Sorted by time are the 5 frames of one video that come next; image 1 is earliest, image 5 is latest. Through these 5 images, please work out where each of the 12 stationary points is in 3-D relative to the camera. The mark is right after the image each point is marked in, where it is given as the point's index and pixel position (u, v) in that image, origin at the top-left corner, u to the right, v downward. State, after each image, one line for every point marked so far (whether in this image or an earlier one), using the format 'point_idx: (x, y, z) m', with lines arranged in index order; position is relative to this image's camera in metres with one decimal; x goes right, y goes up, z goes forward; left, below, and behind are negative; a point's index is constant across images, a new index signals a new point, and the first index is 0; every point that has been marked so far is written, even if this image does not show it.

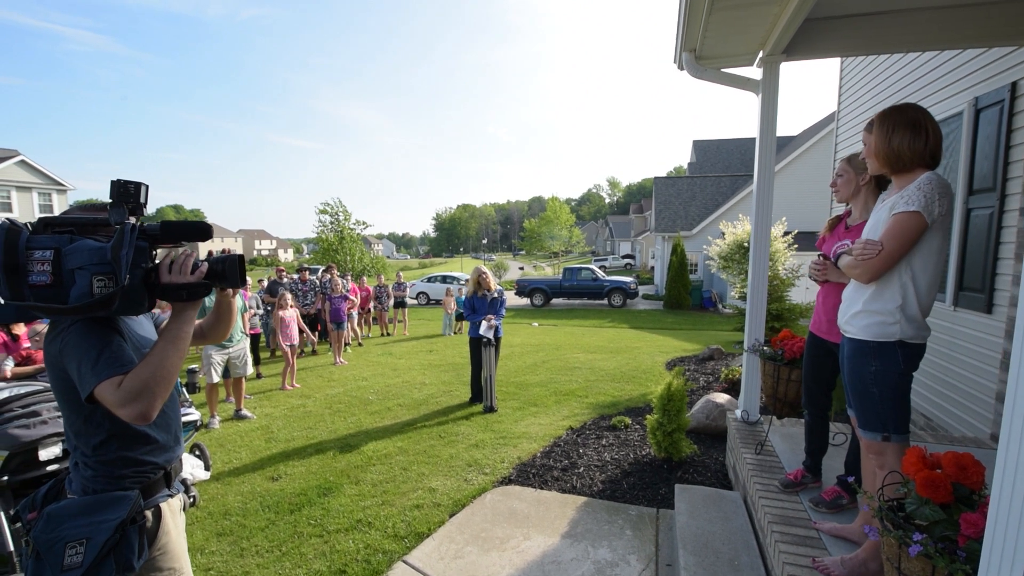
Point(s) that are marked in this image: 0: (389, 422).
0: (-1.5, -1.7, +5.6) m
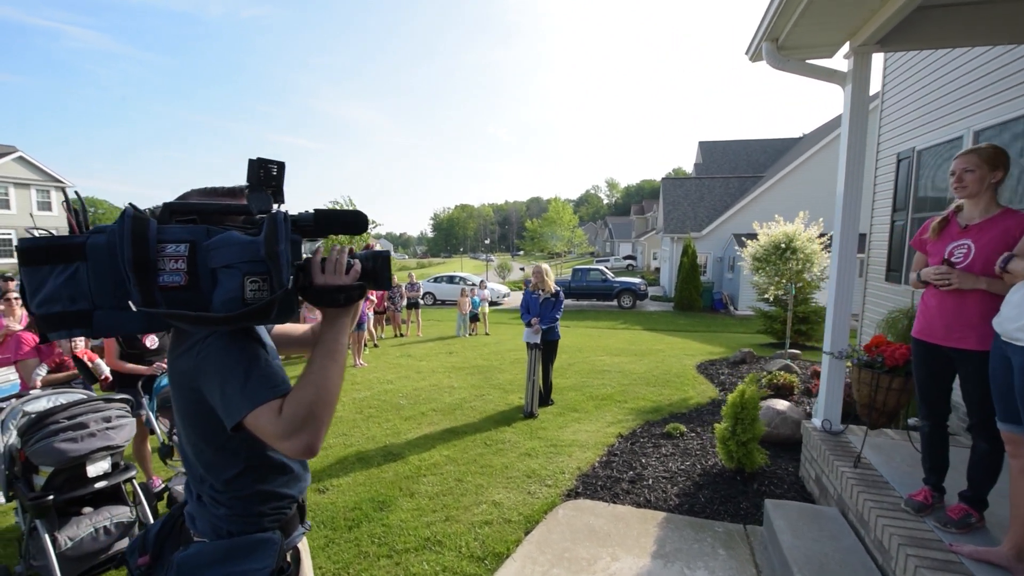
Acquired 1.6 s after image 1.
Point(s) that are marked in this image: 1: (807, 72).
0: (-1.0, -1.7, +5.3) m
1: (+2.3, +1.7, +3.5) m
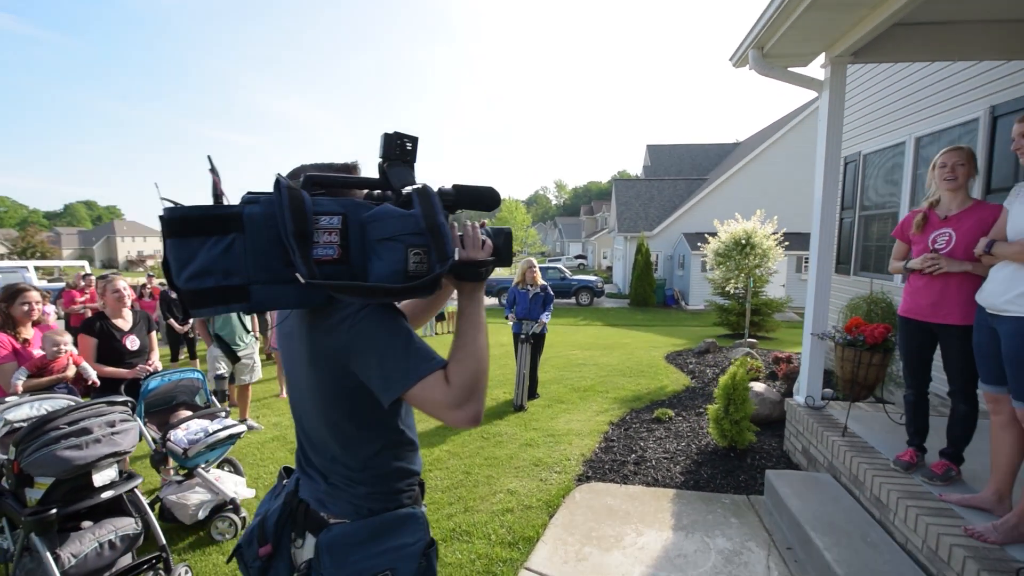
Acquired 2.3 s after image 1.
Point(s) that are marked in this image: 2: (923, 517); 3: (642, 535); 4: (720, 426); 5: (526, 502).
0: (-1.1, -1.6, +5.3) m
1: (+2.3, +1.8, +3.8) m
2: (+2.2, -1.2, +2.4) m
3: (+0.8, -1.6, +3.0) m
4: (+1.8, -1.2, +4.0) m
5: (+0.1, -1.6, +3.4) m
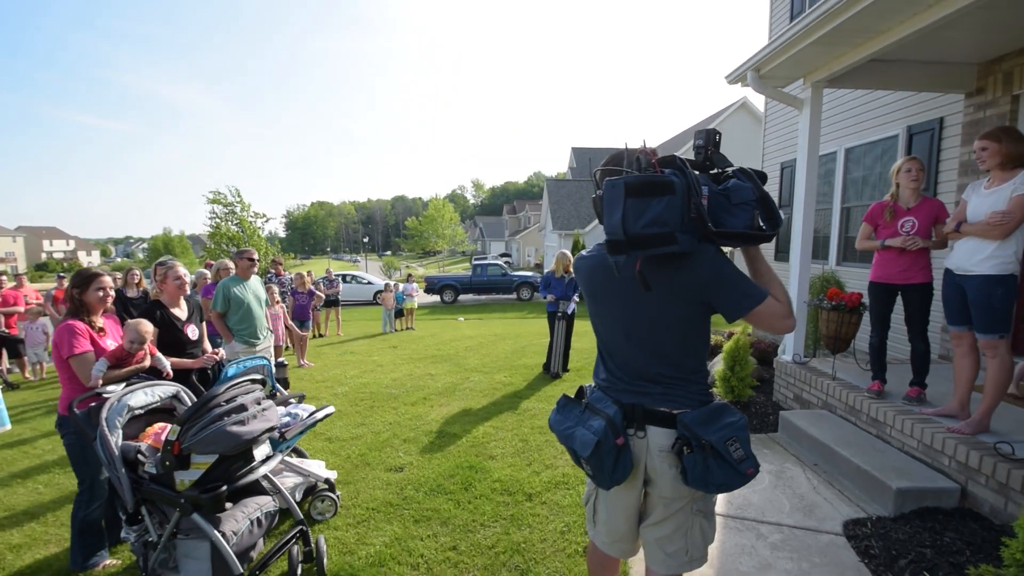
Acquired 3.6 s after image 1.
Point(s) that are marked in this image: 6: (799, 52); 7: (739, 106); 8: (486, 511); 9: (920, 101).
0: (-0.8, -1.5, +5.5) m
1: (+2.7, +2.0, +4.7) m
2: (+2.9, -1.0, +3.3) m
3: (+1.5, -1.4, +3.6) m
4: (+2.3, -1.0, +4.8) m
5: (+0.7, -1.4, +3.9) m
6: (+2.6, +2.1, +4.1) m
7: (+9.6, +7.7, +19.3) m
8: (-0.2, -1.6, +3.2) m
9: (+4.6, +2.1, +5.1) m
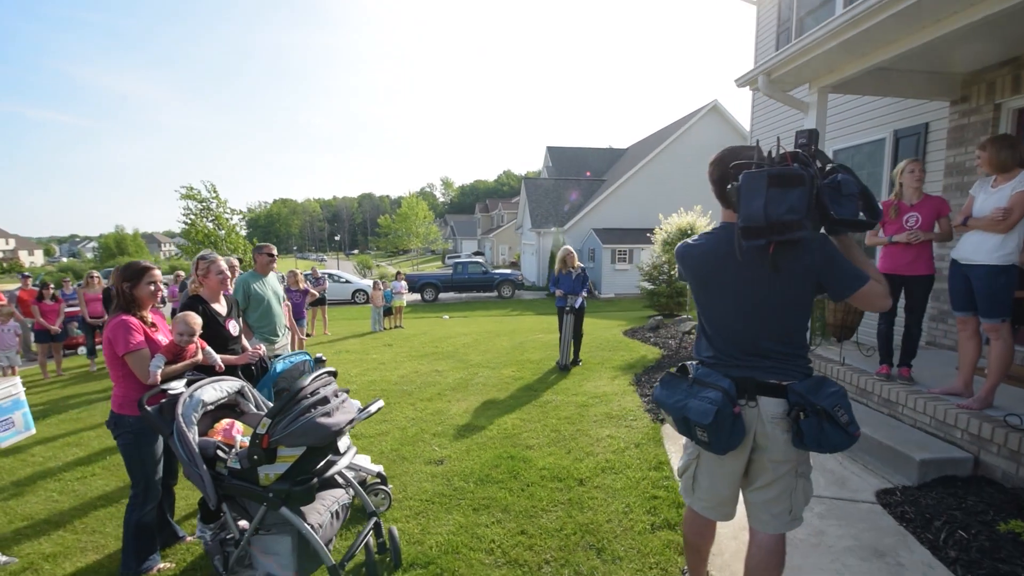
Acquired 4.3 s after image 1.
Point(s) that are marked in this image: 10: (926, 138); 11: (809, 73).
0: (-0.6, -1.4, +5.5) m
1: (+3.0, +2.1, +5.0) m
2: (+3.3, -0.9, +3.6) m
3: (+1.9, -1.4, +3.8) m
4: (+2.6, -0.9, +5.1) m
5: (+1.1, -1.4, +4.0) m
6: (+2.9, +2.2, +4.4) m
7: (+8.7, +7.8, +20.0) m
8: (+0.2, -1.5, +3.3) m
9: (+4.8, +2.2, +5.5) m
10: (+4.8, +1.7, +5.3) m
11: (+3.1, +2.2, +4.7) m
